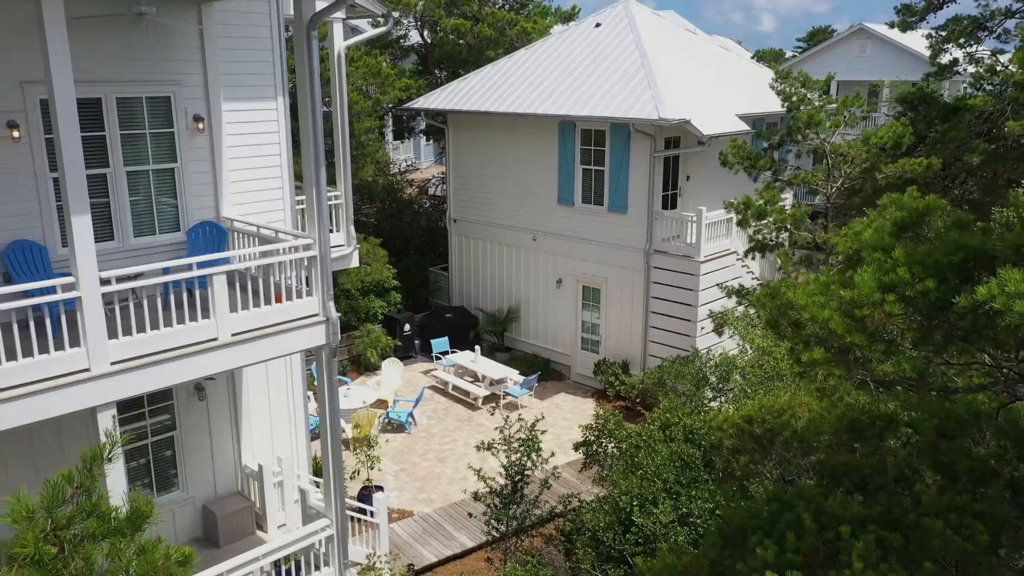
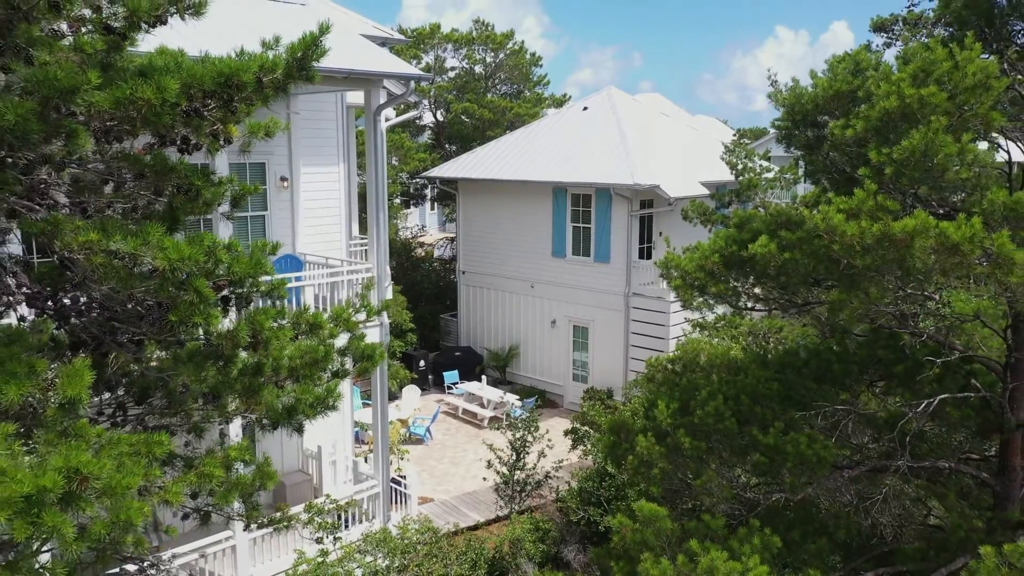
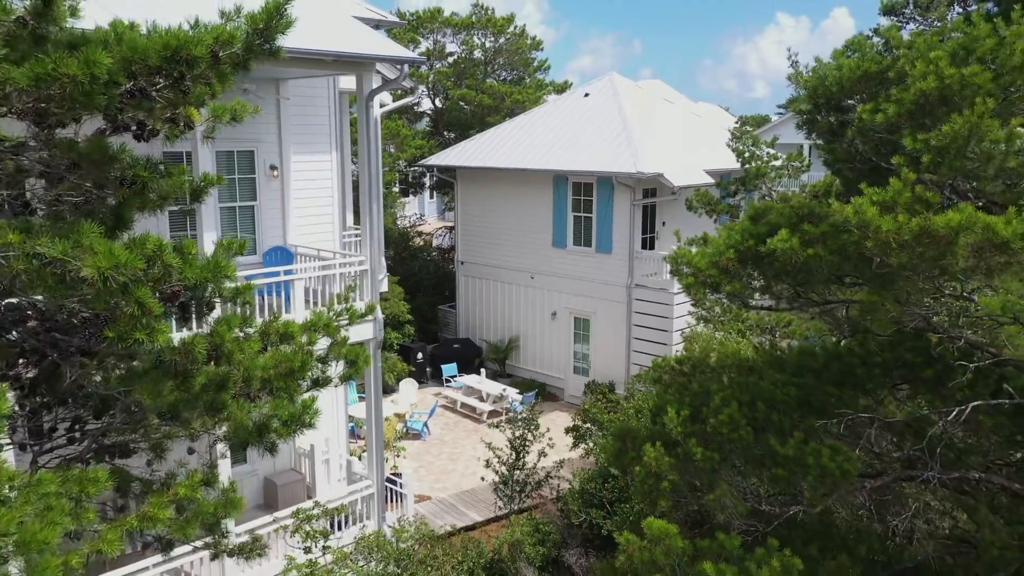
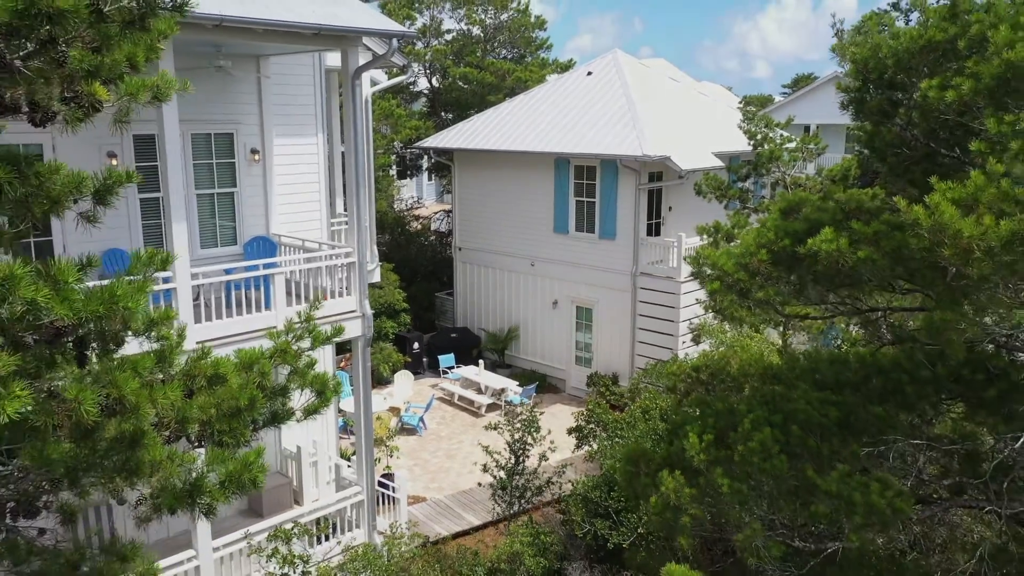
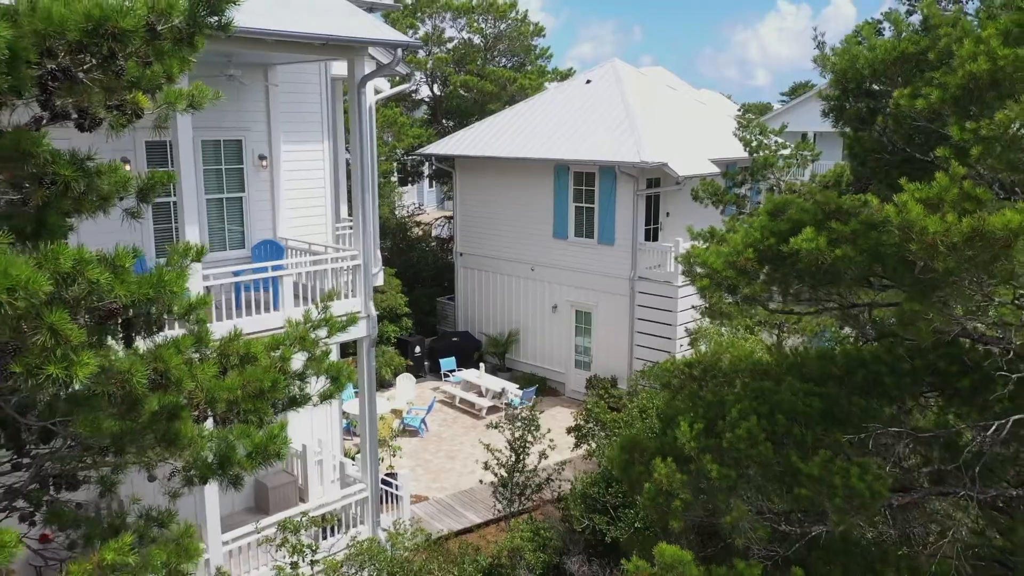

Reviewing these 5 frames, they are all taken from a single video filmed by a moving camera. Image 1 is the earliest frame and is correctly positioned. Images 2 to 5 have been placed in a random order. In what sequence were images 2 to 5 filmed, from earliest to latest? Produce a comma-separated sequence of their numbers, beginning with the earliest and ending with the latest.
4, 5, 3, 2
